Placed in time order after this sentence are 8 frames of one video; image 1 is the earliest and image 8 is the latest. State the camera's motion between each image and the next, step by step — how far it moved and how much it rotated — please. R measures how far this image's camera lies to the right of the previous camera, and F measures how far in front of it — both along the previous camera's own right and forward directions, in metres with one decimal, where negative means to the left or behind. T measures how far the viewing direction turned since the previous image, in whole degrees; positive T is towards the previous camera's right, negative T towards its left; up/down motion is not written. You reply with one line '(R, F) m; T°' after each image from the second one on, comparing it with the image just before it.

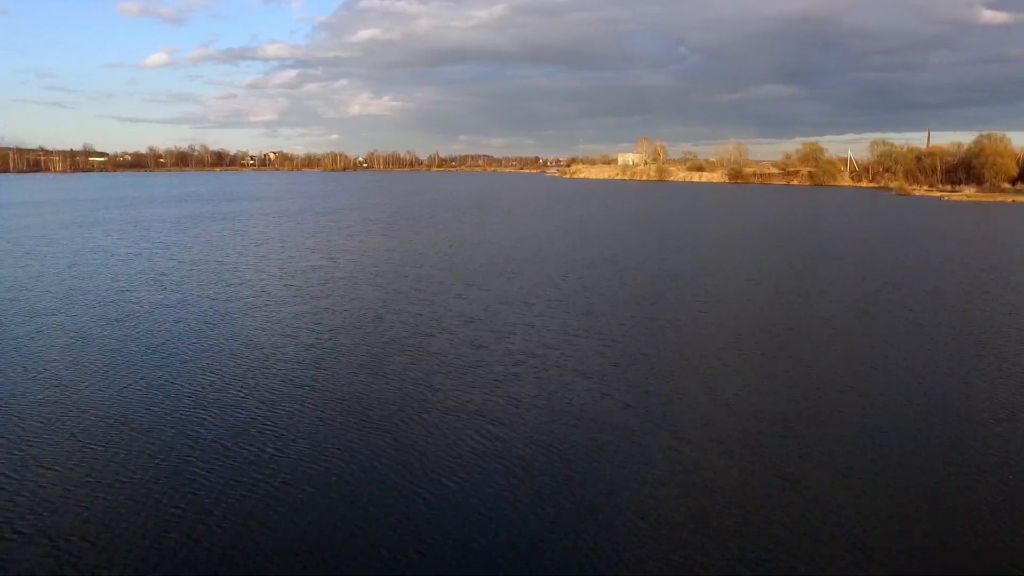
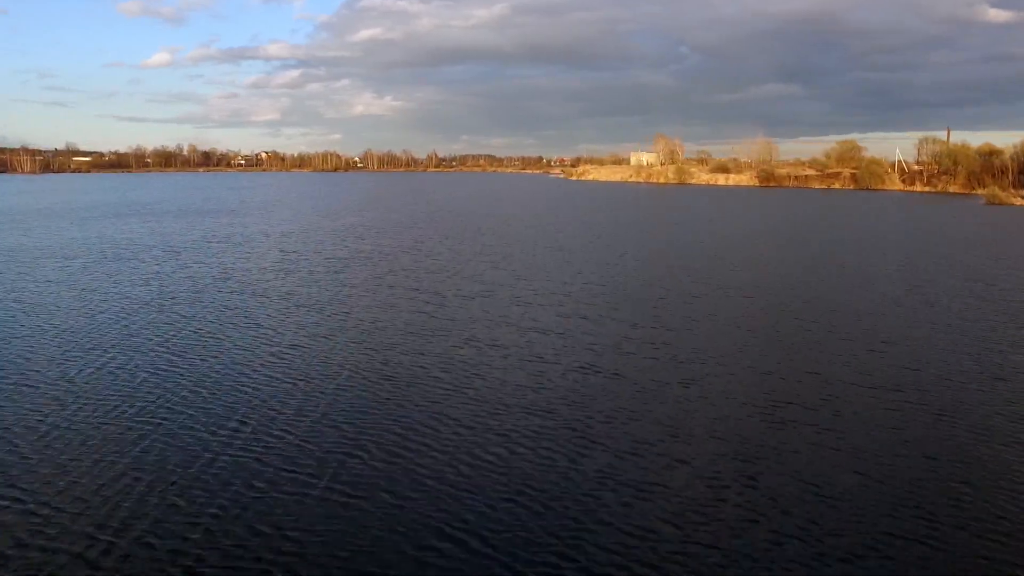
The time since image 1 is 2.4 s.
(+0.2, +9.0) m; 0°
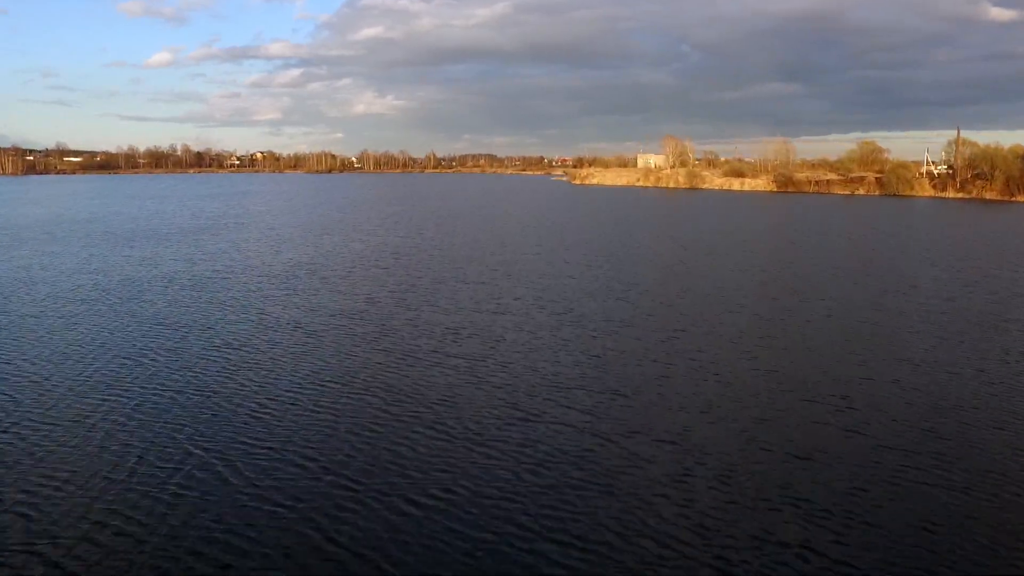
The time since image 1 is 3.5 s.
(+0.1, +4.6) m; 0°
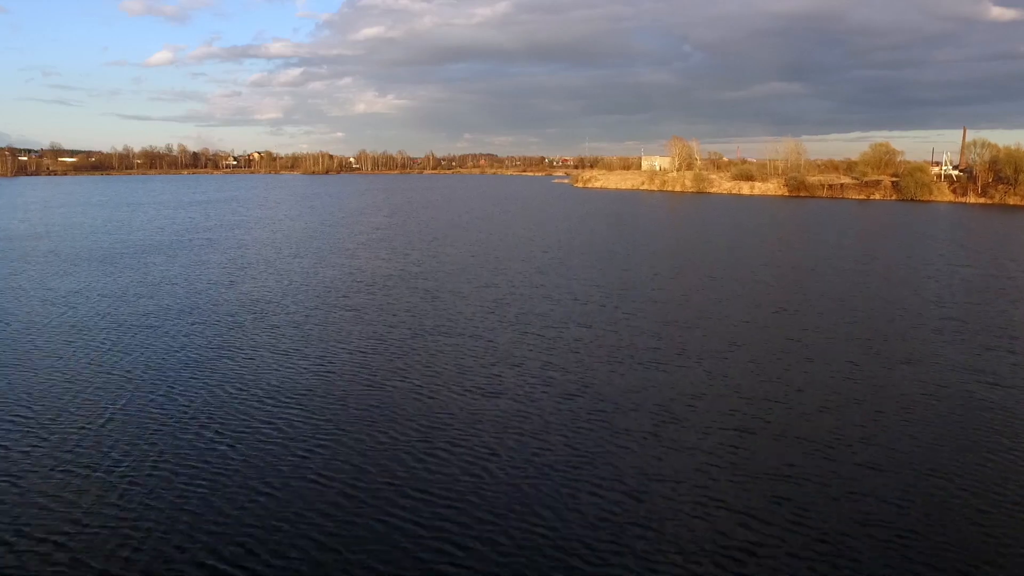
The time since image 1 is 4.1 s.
(0.0, +2.6) m; 0°
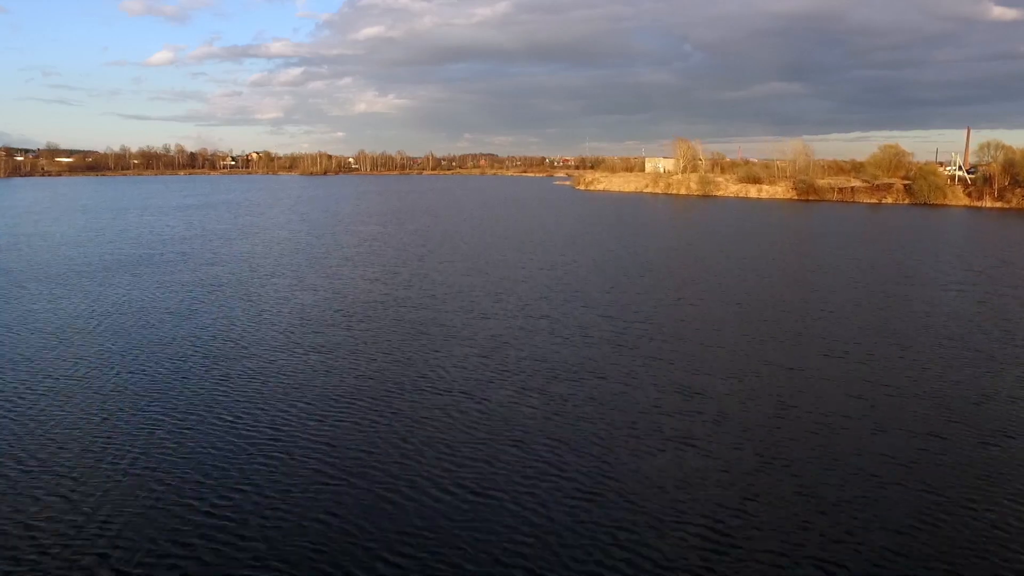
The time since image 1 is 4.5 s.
(0.0, +1.8) m; 0°
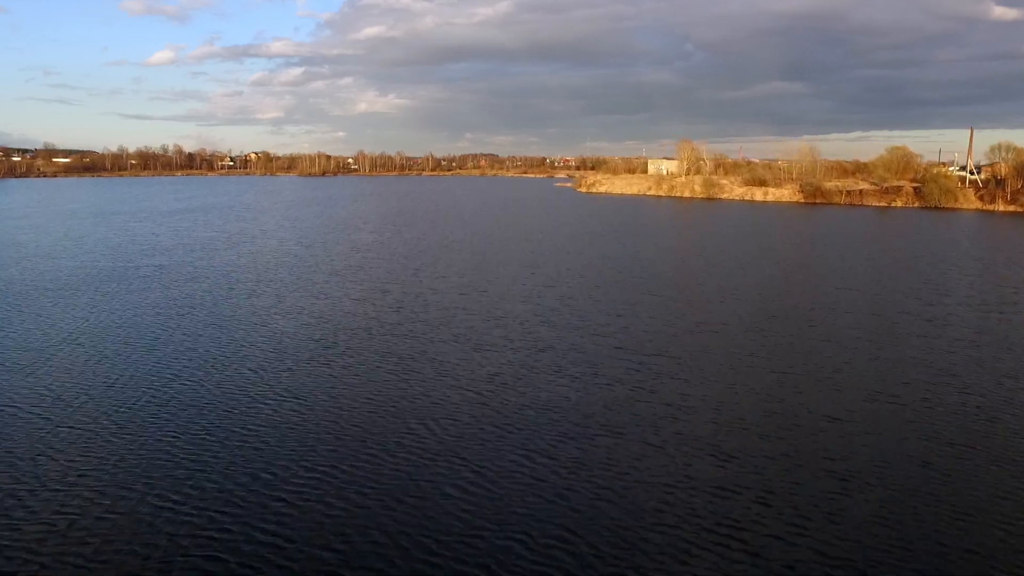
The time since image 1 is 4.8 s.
(0.0, +1.4) m; 0°
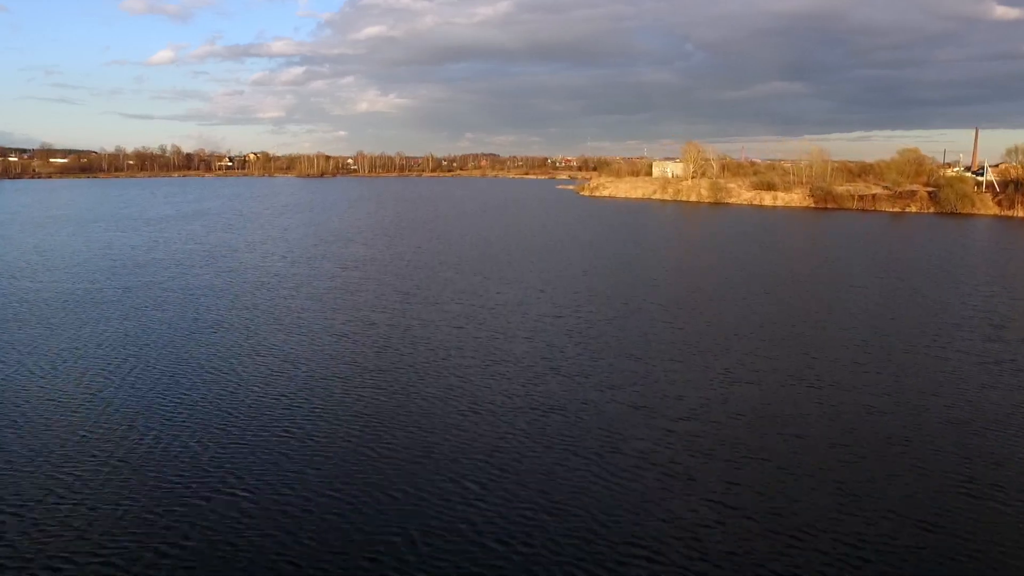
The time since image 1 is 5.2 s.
(0.0, +1.8) m; 0°
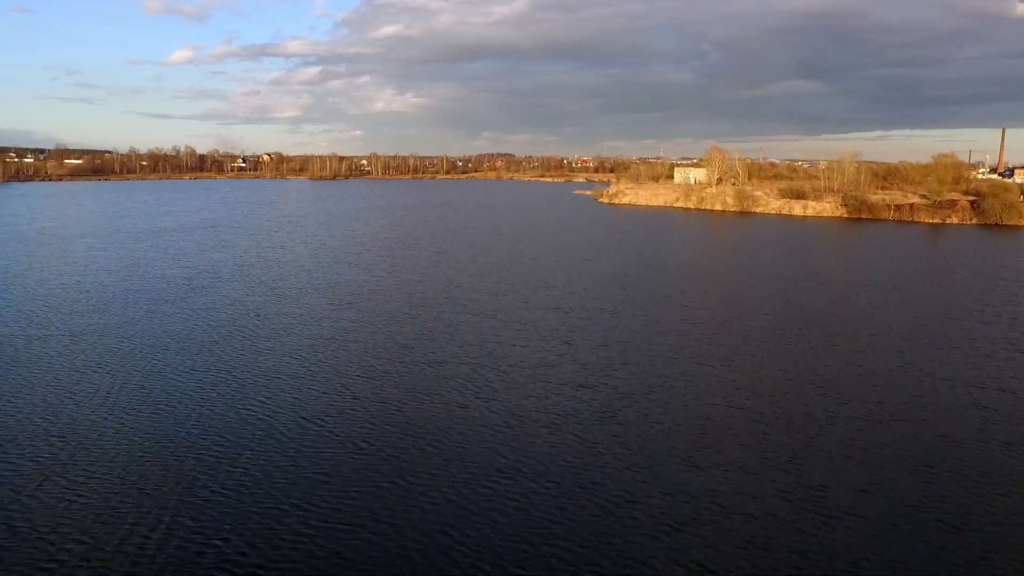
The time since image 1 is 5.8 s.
(-0.1, +2.8) m; -1°
